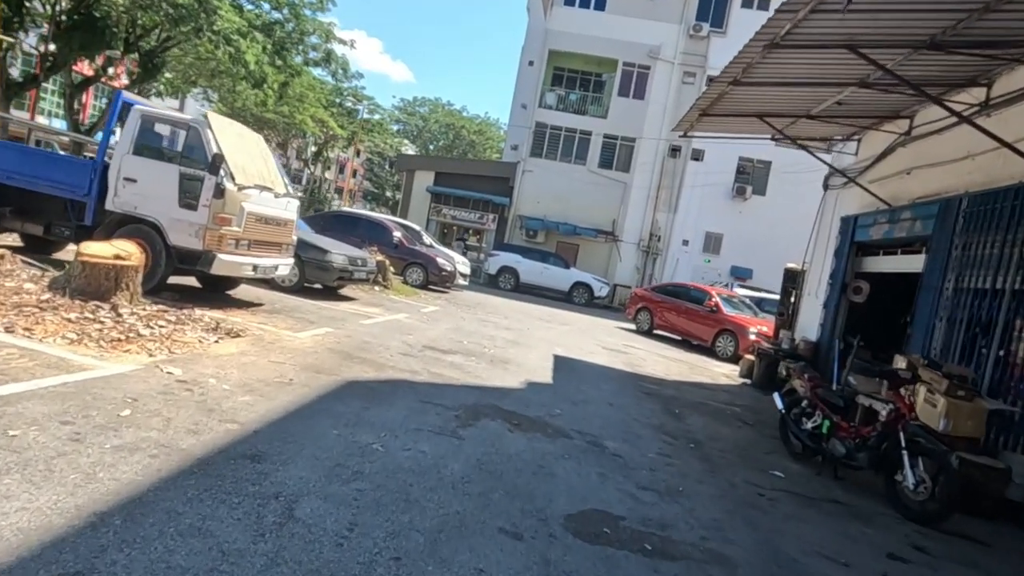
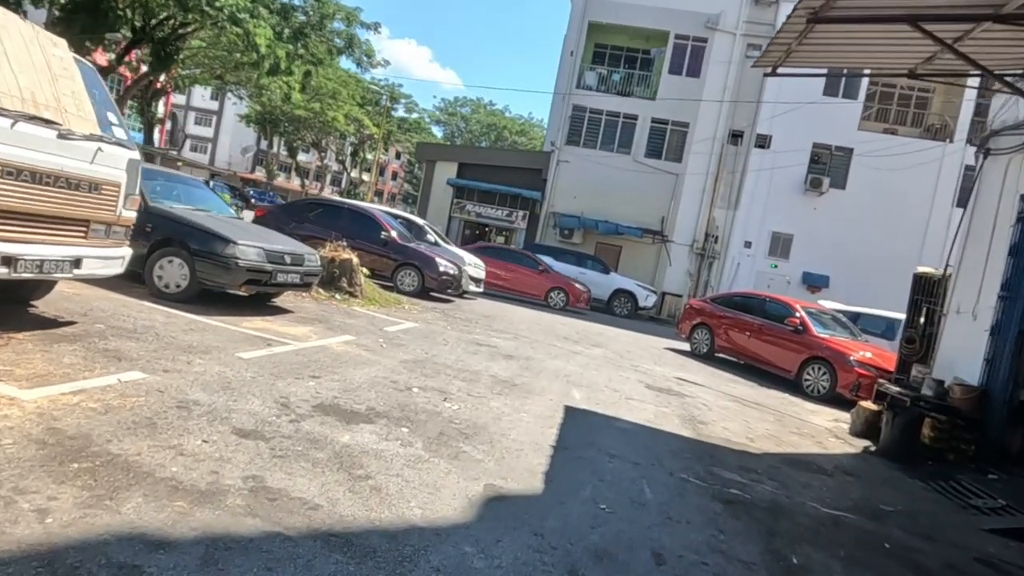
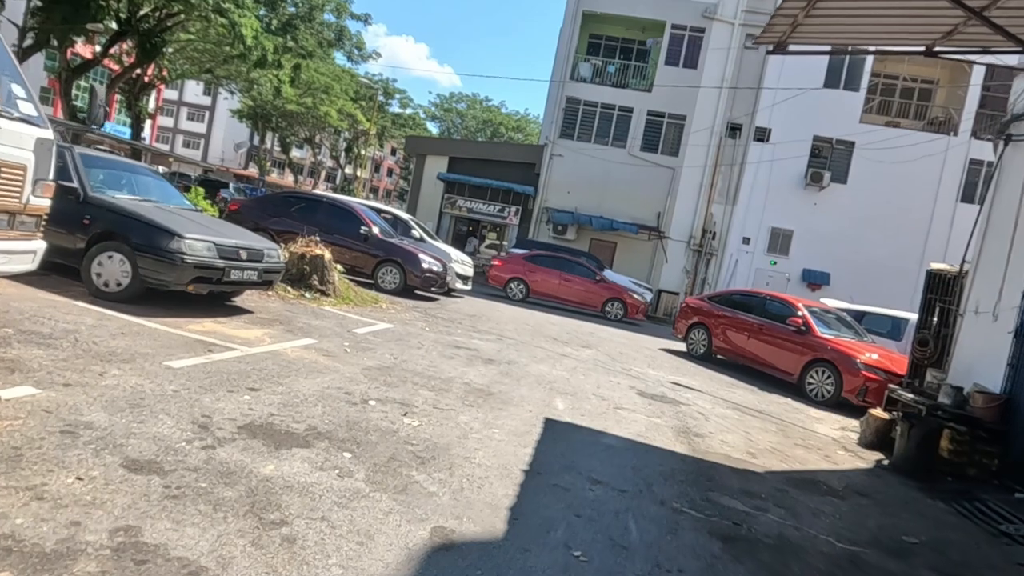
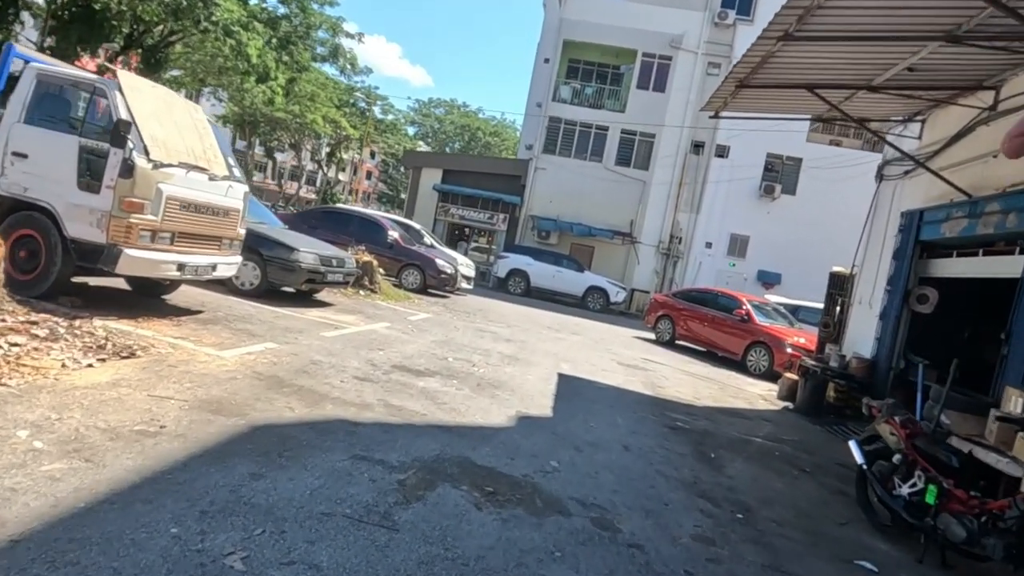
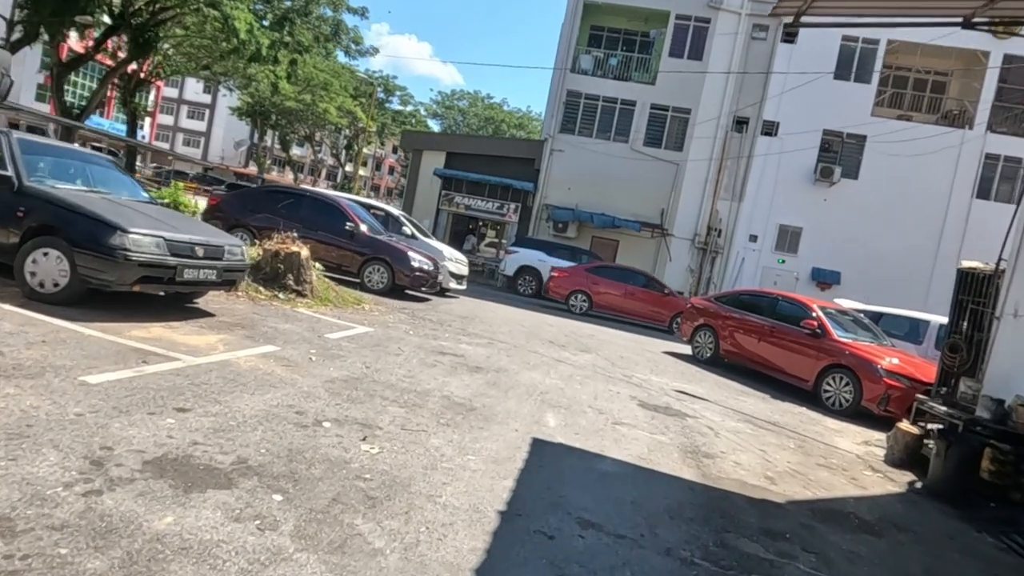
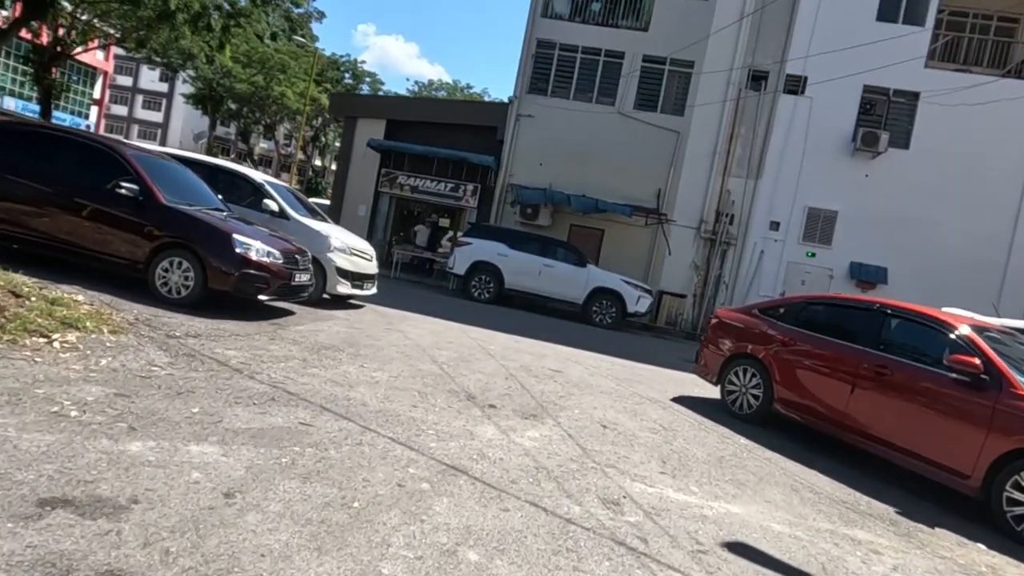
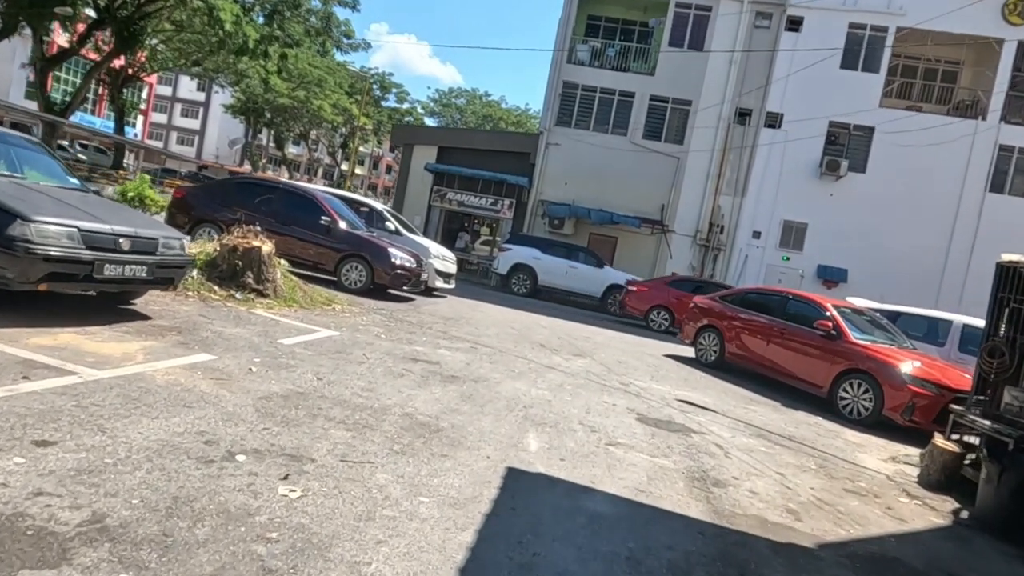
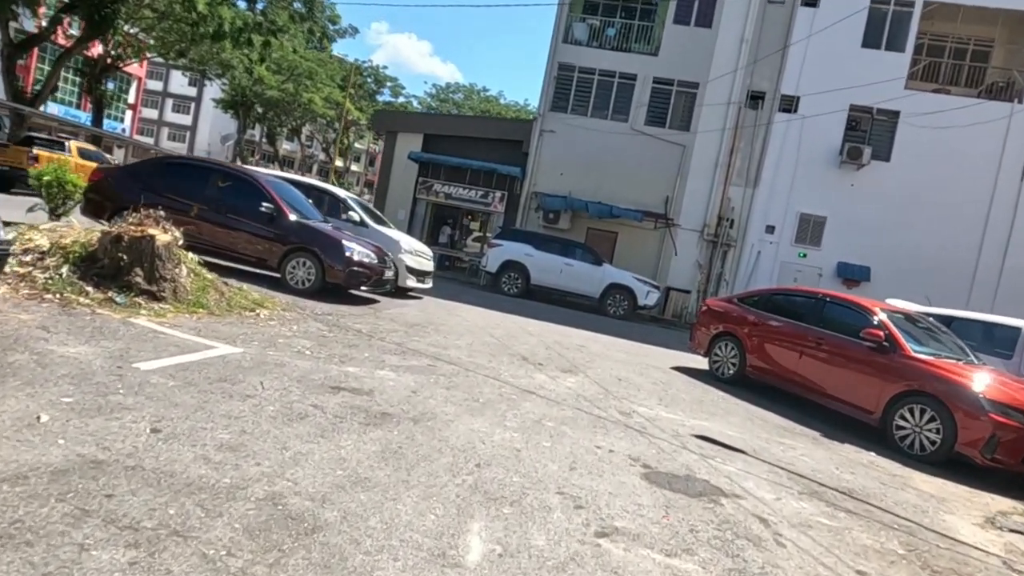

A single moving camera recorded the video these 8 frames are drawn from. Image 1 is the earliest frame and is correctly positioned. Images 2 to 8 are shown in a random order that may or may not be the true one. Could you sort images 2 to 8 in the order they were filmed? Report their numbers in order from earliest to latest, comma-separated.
4, 2, 3, 5, 7, 8, 6
